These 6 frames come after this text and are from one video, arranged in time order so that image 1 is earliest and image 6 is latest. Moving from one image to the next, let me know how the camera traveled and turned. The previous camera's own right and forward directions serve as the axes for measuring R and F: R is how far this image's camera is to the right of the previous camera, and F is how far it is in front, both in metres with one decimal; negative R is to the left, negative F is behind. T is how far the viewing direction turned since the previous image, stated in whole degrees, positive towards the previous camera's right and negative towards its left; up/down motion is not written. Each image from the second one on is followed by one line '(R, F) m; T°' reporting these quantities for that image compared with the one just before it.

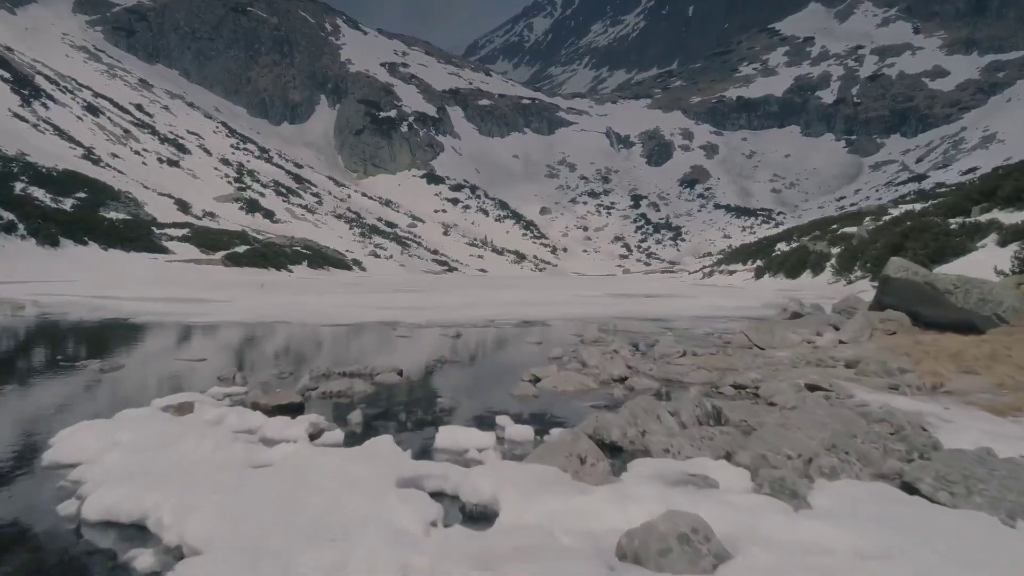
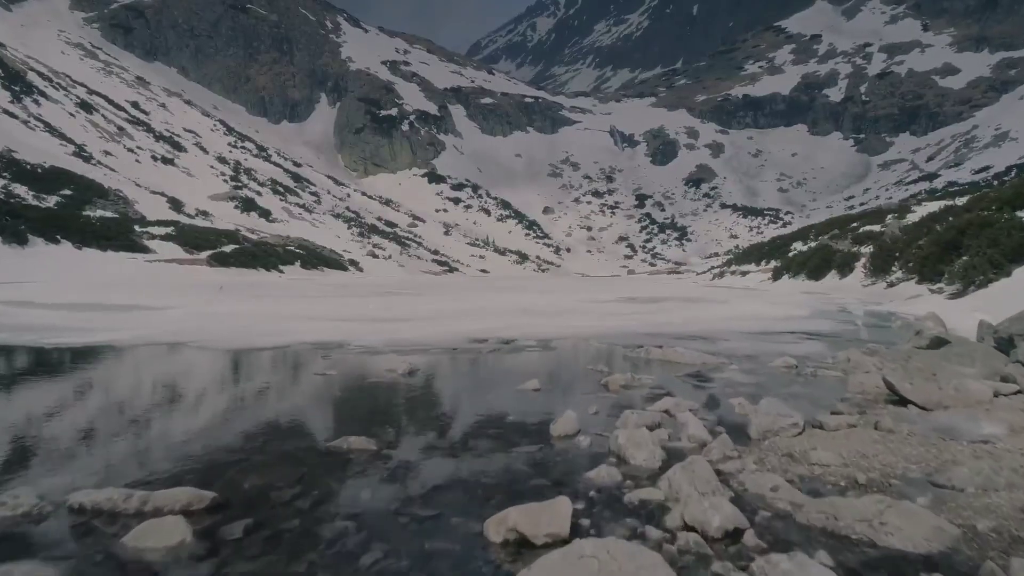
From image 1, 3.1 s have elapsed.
(+0.2, +3.6) m; 0°
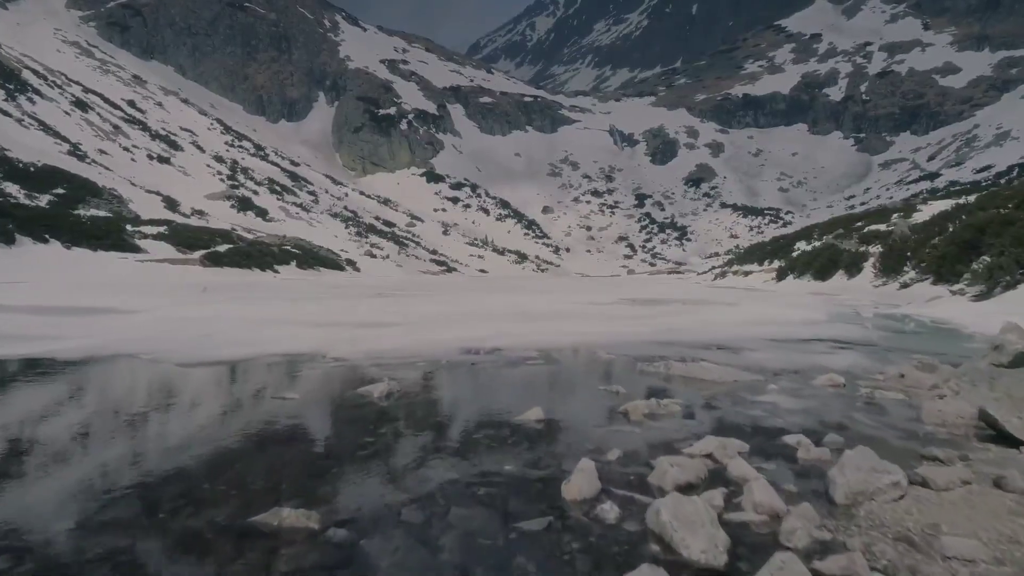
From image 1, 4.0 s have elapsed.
(0.0, +1.1) m; 0°
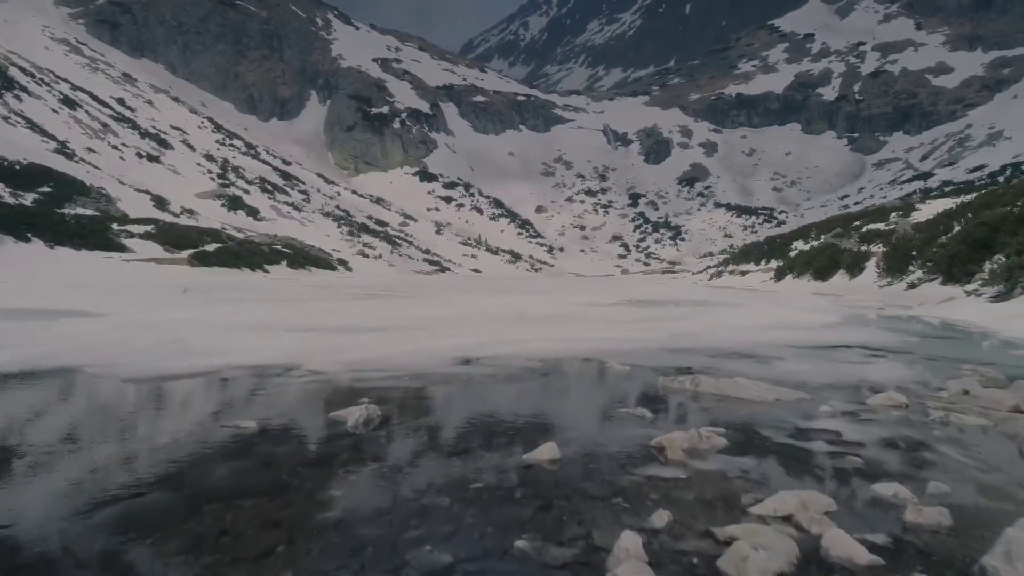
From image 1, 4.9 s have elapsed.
(-0.1, +1.0) m; +1°
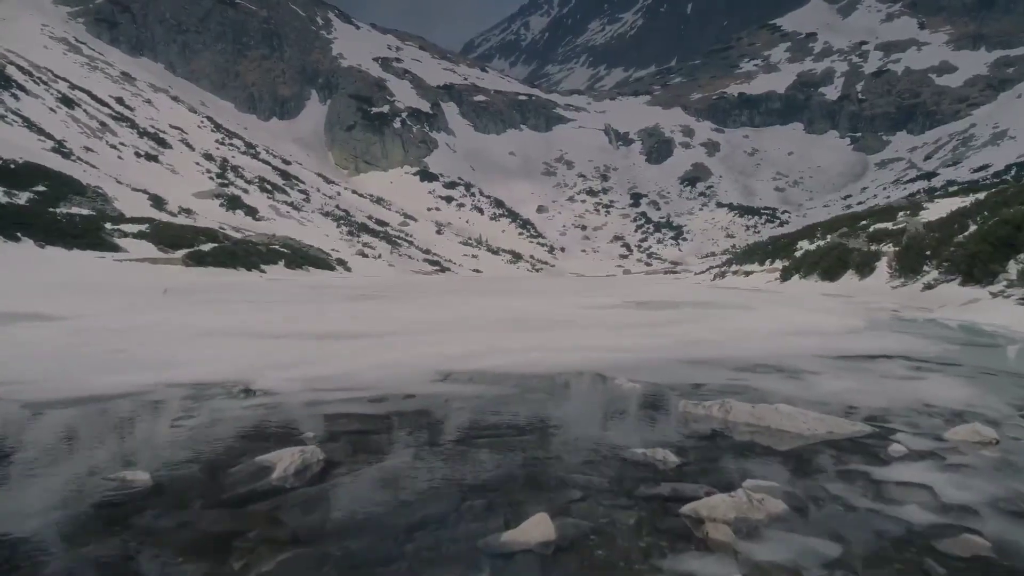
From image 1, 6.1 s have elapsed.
(+0.1, +1.1) m; 0°
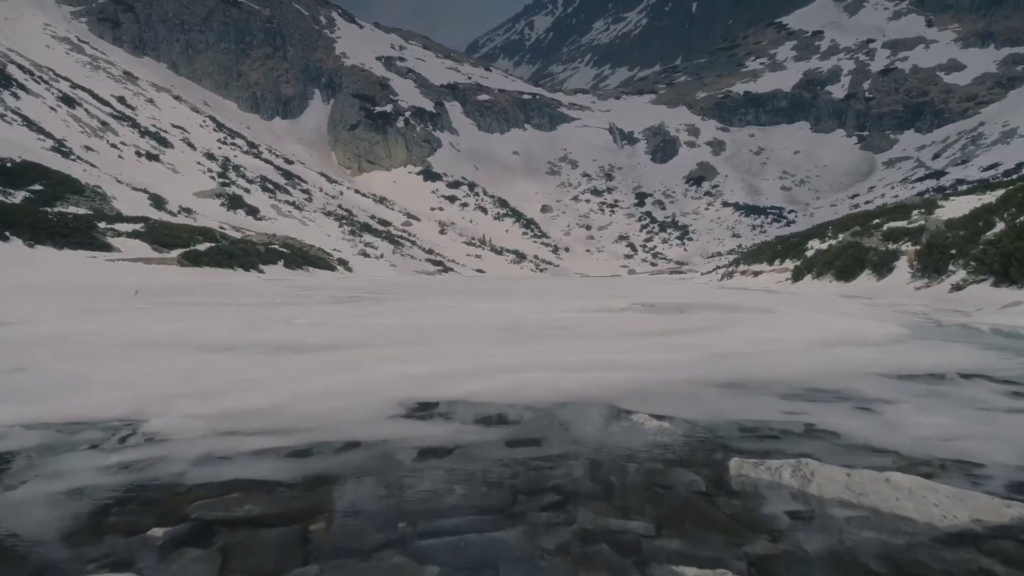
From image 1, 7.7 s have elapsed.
(+0.2, +1.5) m; 0°
